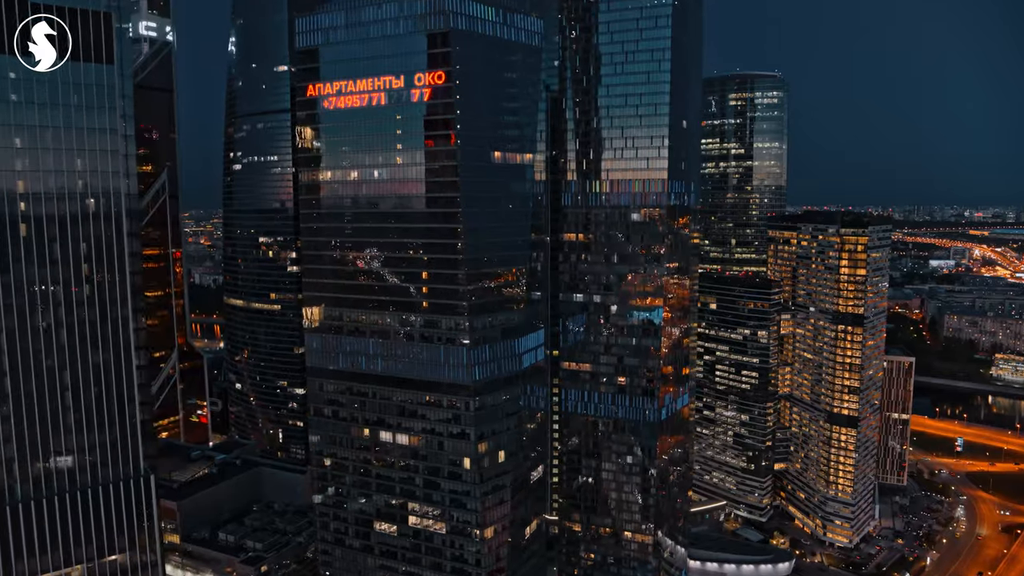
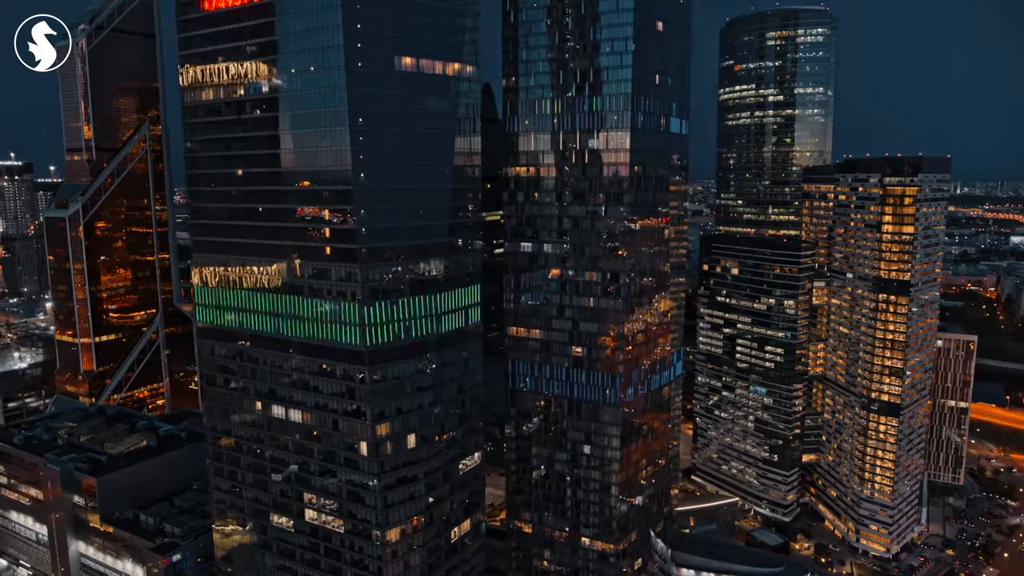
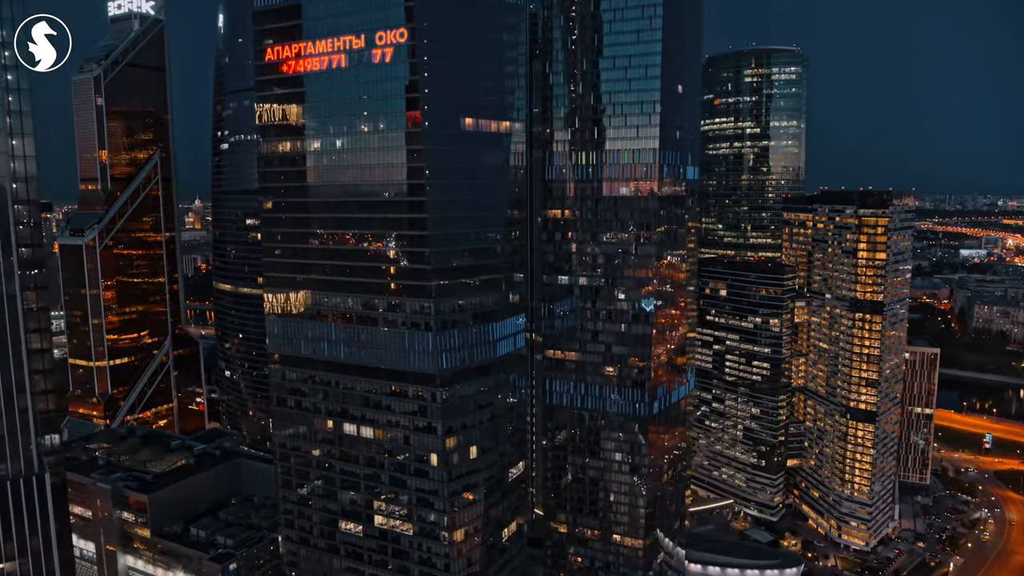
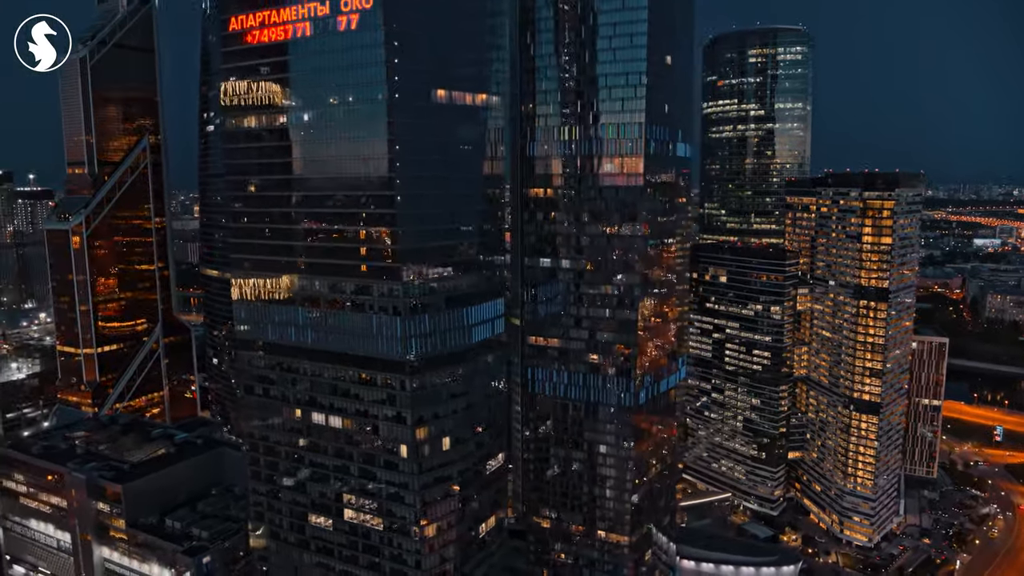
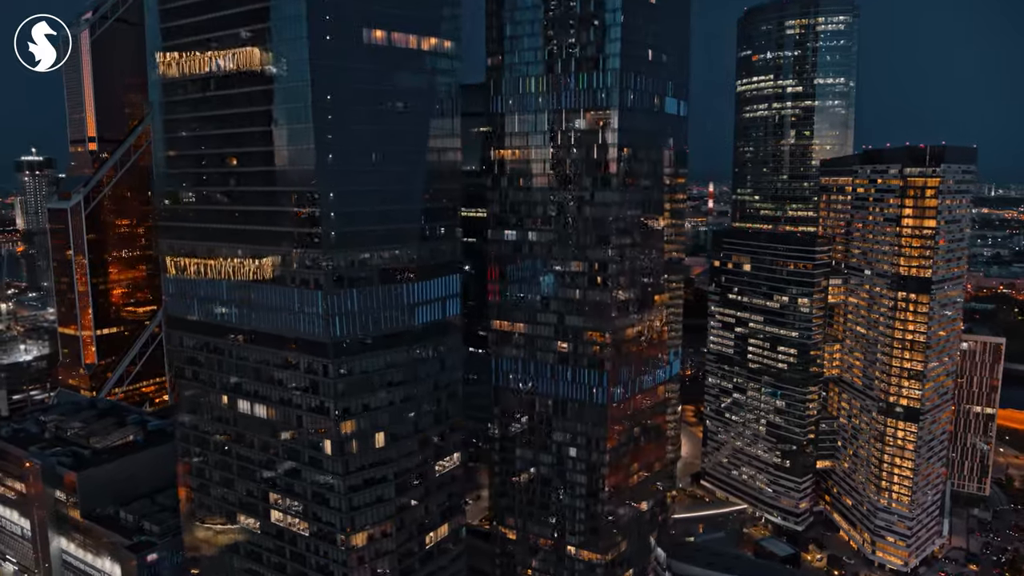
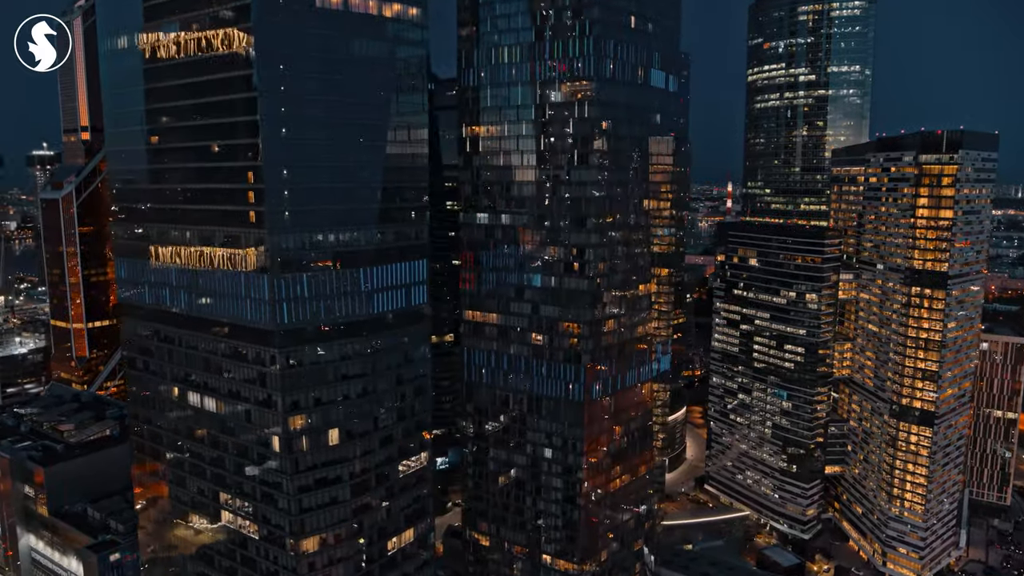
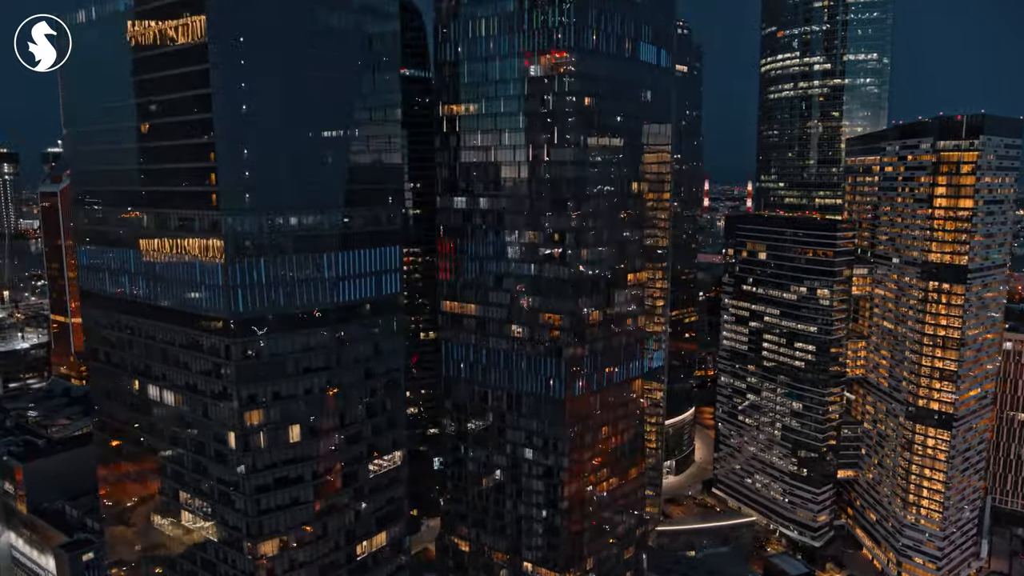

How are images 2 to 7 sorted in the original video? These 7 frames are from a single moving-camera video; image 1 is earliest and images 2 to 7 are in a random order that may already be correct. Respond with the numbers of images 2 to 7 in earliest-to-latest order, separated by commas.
3, 4, 2, 5, 6, 7
